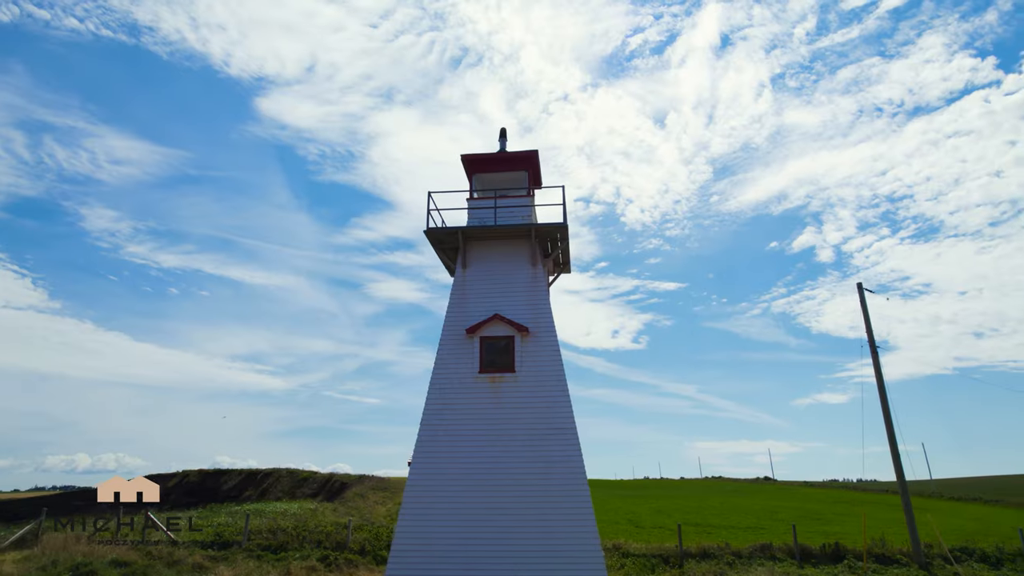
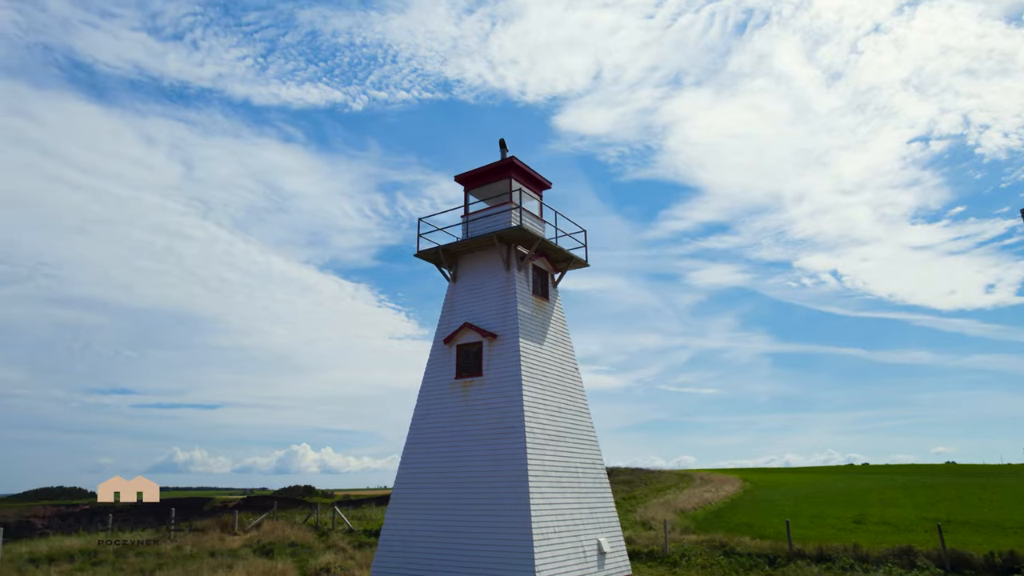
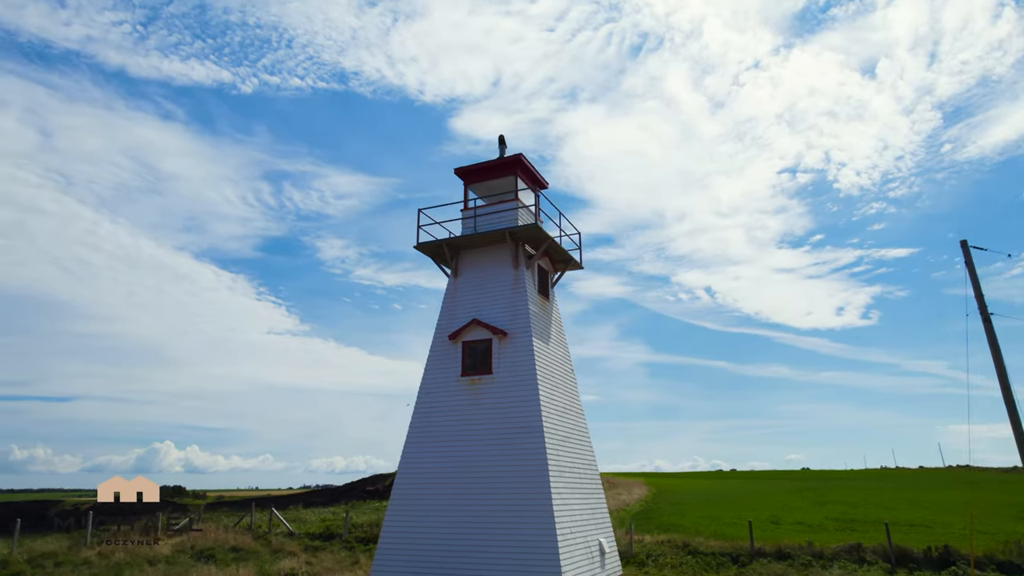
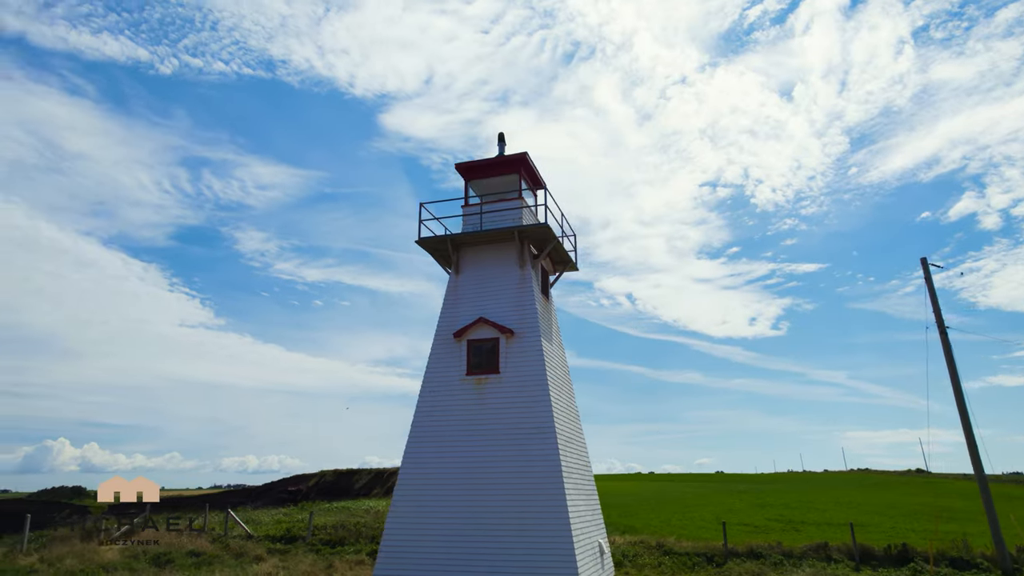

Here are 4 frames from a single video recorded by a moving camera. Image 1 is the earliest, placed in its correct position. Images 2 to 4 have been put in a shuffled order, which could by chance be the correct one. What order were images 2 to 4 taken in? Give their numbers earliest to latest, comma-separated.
4, 3, 2
